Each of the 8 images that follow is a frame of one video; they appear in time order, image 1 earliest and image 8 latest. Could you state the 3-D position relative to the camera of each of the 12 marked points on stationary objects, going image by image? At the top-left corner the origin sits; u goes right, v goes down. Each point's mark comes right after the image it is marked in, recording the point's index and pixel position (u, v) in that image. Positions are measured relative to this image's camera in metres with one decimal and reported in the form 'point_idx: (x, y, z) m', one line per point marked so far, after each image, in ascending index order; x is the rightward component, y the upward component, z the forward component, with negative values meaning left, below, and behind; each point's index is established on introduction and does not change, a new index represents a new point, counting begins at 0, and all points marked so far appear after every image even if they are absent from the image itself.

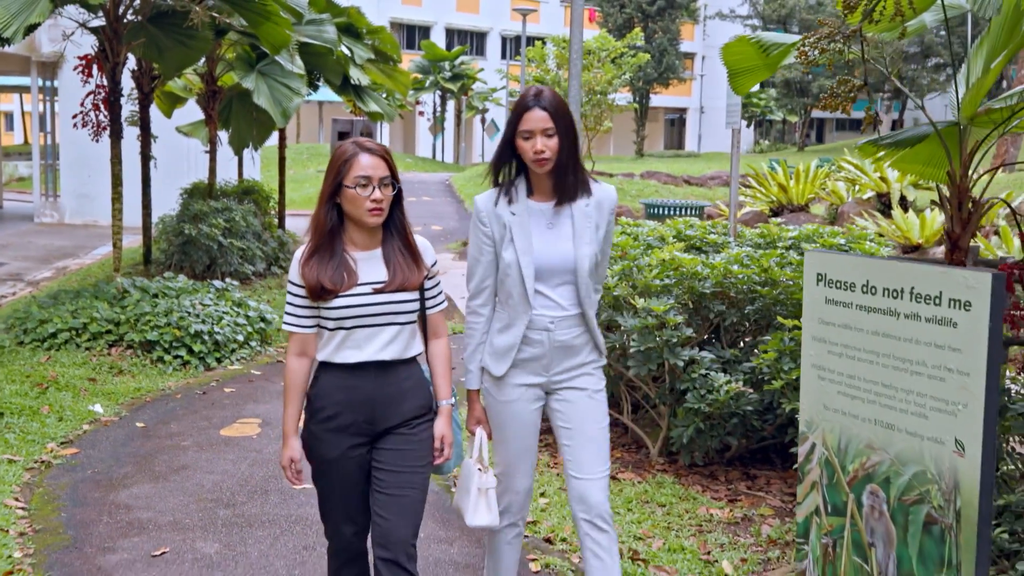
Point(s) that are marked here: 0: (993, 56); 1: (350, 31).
0: (+1.8, +0.9, +4.7) m
1: (-1.6, +2.6, +12.7) m
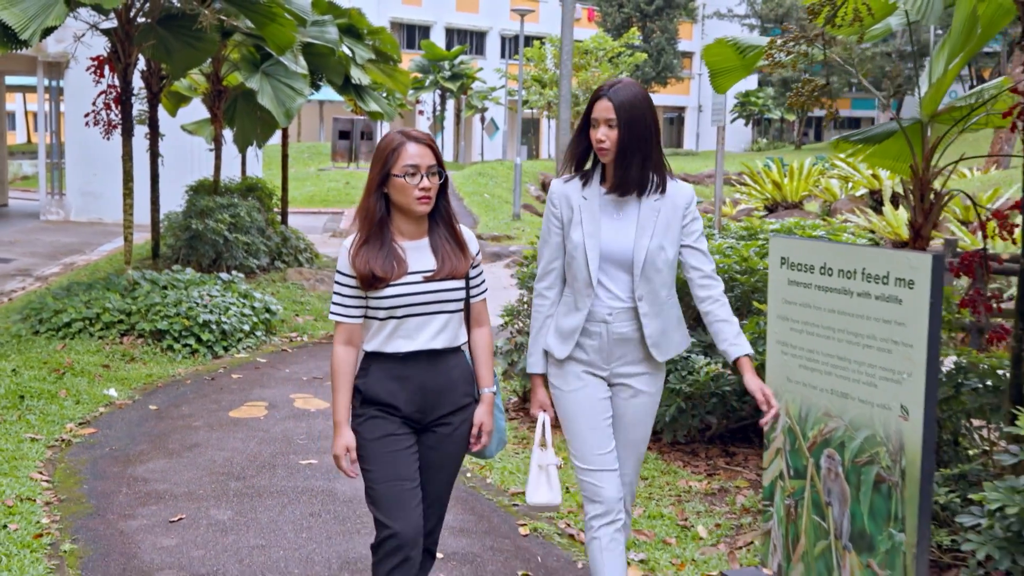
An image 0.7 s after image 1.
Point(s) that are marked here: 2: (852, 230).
0: (+1.8, +0.9, +5.1) m
1: (-1.7, +2.6, +13.1) m
2: (+2.6, +0.4, +9.6) m
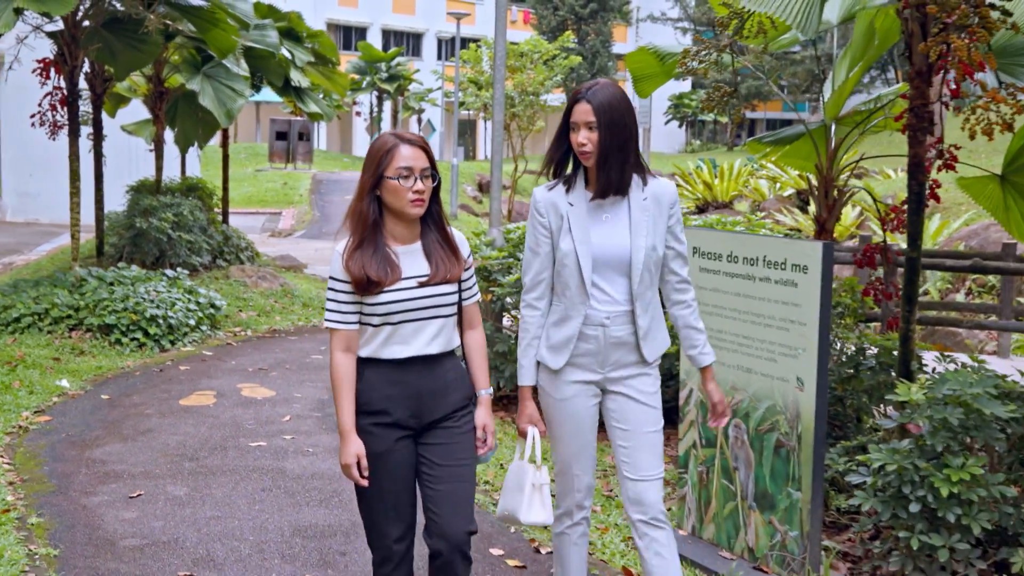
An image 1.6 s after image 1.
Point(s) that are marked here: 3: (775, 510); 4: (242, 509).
0: (+1.5, +1.0, +5.6) m
1: (-2.3, +2.7, +13.4) m
2: (+2.1, +0.5, +10.1) m
3: (+0.9, -0.7, +4.3) m
4: (-1.1, -0.9, +5.0) m
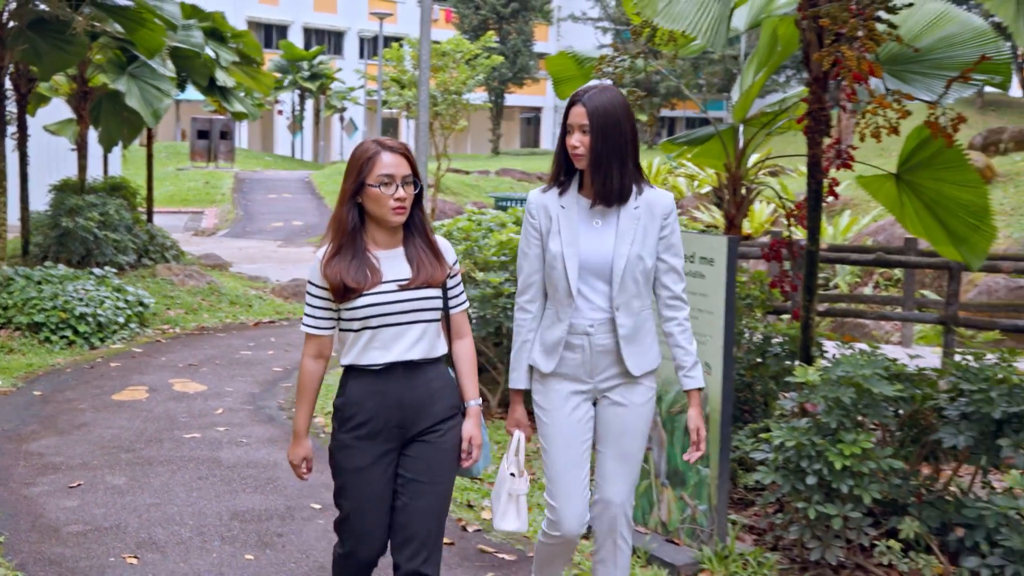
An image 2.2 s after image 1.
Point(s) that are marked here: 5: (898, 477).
0: (+1.2, +1.0, +5.9) m
1: (-3.2, +2.7, +13.5) m
2: (+1.4, +0.5, +10.5) m
3: (+0.6, -0.7, +4.6) m
4: (-1.4, -0.9, +5.2) m
5: (+1.4, -0.7, +4.5) m
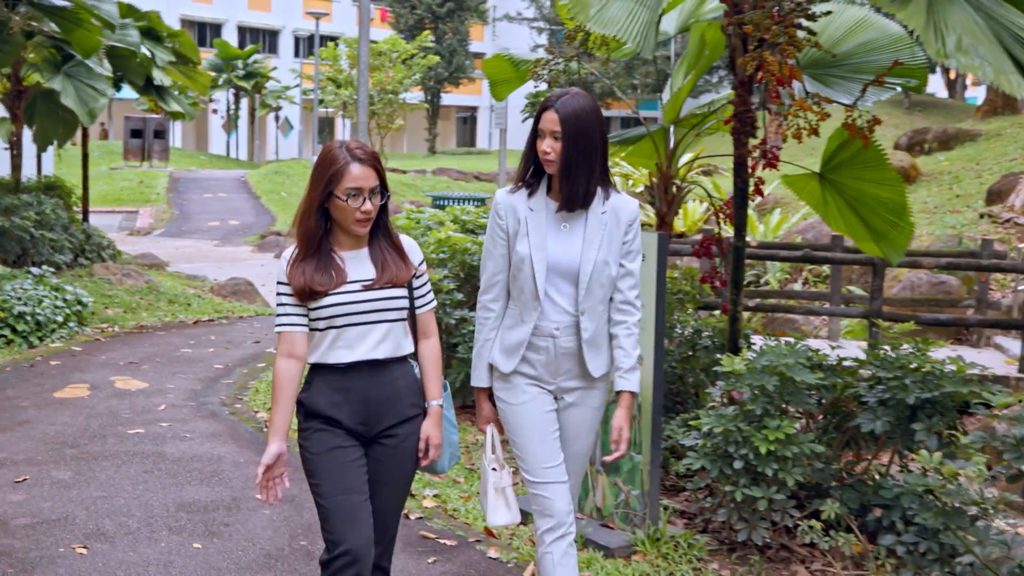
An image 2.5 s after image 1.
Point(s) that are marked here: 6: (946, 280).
0: (+0.9, +1.0, +6.2) m
1: (-3.8, +2.7, +13.5) m
2: (+0.9, +0.6, +10.7) m
3: (+0.4, -0.7, +4.8) m
4: (-1.6, -0.8, +5.3) m
5: (+1.1, -0.6, +4.7) m
6: (+3.8, +0.1, +11.1) m
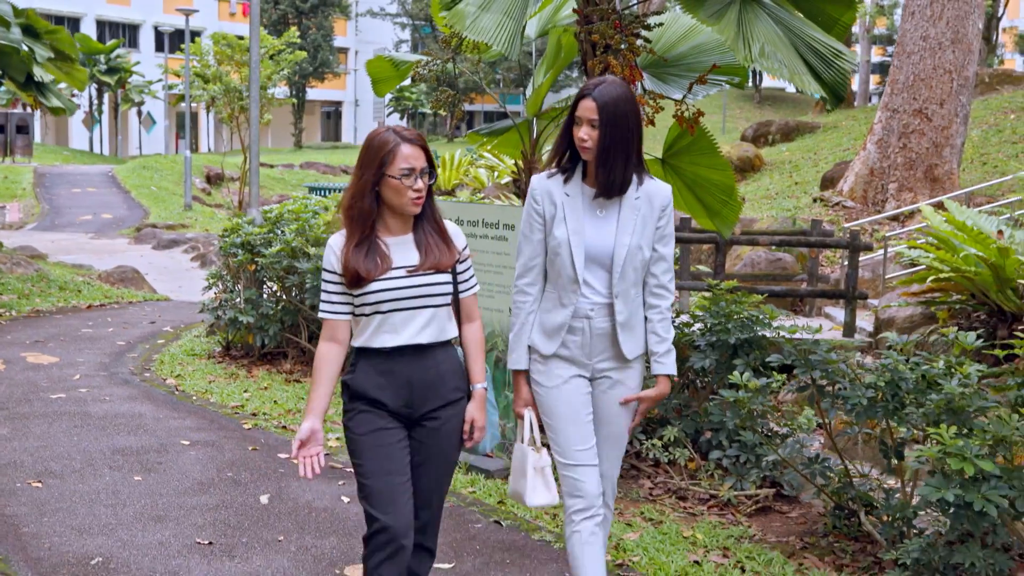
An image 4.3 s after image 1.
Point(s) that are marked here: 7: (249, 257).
0: (+0.2, +1.2, +7.1) m
1: (-5.2, +2.8, +13.9) m
2: (-0.2, +0.7, +11.7) m
3: (-0.1, -0.5, +5.7) m
4: (-2.1, -0.7, +6.0) m
5: (+0.7, -0.5, +5.7) m
6: (+2.6, +0.3, +12.4) m
7: (-1.7, +0.2, +8.3) m
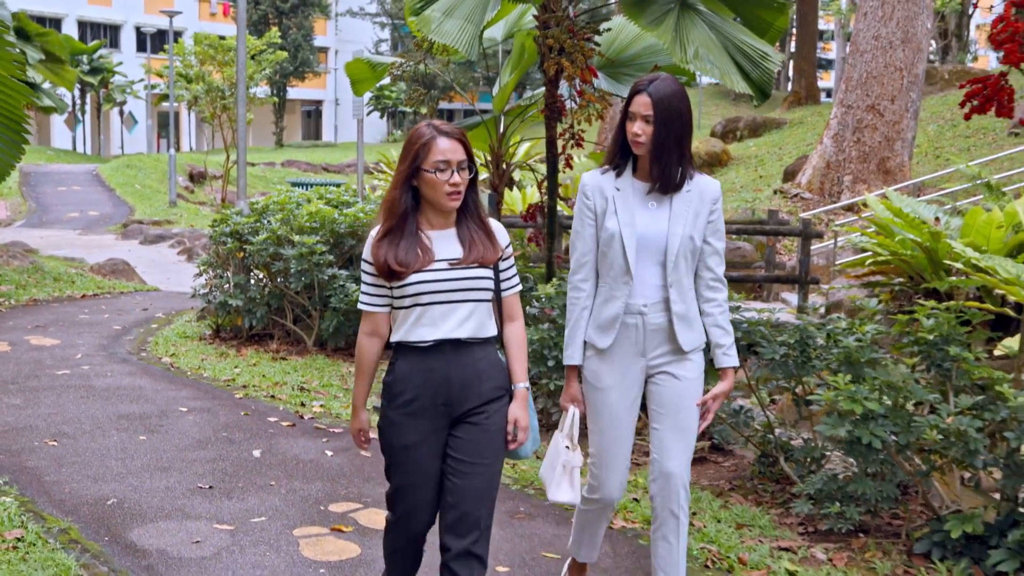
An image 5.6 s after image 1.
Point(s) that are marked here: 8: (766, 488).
0: (0.0, +1.3, +7.8) m
1: (-5.6, +2.9, +14.5) m
2: (-0.5, +0.9, +12.3) m
3: (-0.2, -0.4, +6.4) m
4: (-2.3, -0.6, +6.7) m
5: (+0.5, -0.4, +6.4) m
6: (+2.4, +0.4, +13.1) m
7: (-1.9, +0.3, +8.9) m
8: (+1.1, -0.8, +5.3) m
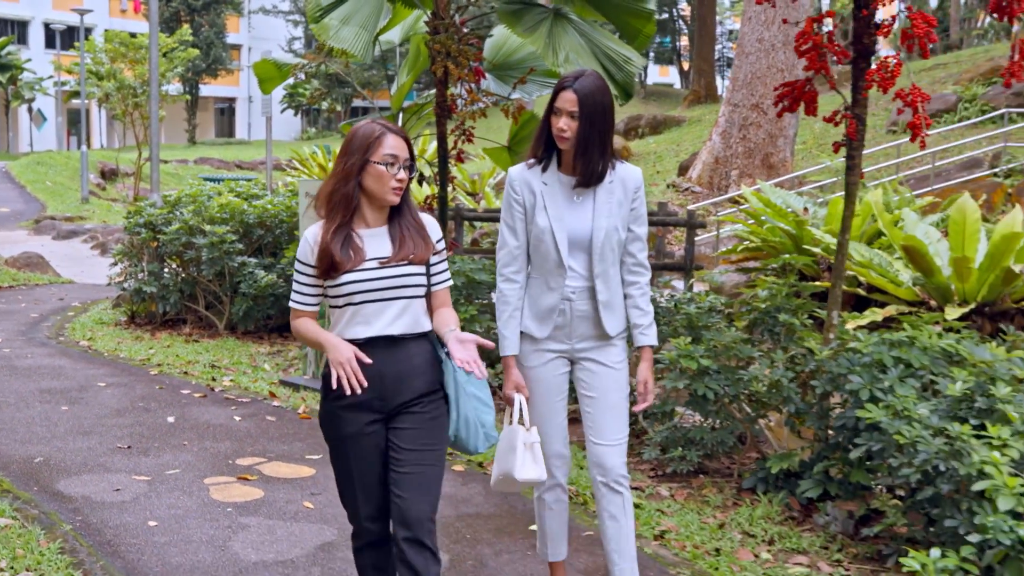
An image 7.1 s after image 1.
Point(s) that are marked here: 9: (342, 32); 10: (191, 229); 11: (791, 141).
0: (-0.7, +1.4, +8.4) m
1: (-6.7, +3.0, +14.7) m
2: (-1.4, +1.0, +12.9) m
3: (-0.8, -0.3, +7.0) m
4: (-2.9, -0.5, +7.2) m
5: (-0.1, -0.3, +7.1) m
6: (+1.3, +0.6, +13.8) m
7: (-2.7, +0.4, +9.5) m
8: (+0.5, -0.7, +6.1) m
9: (-0.9, +1.4, +7.0) m
10: (-2.4, +0.4, +9.3) m
11: (+3.5, +1.8, +15.8) m
